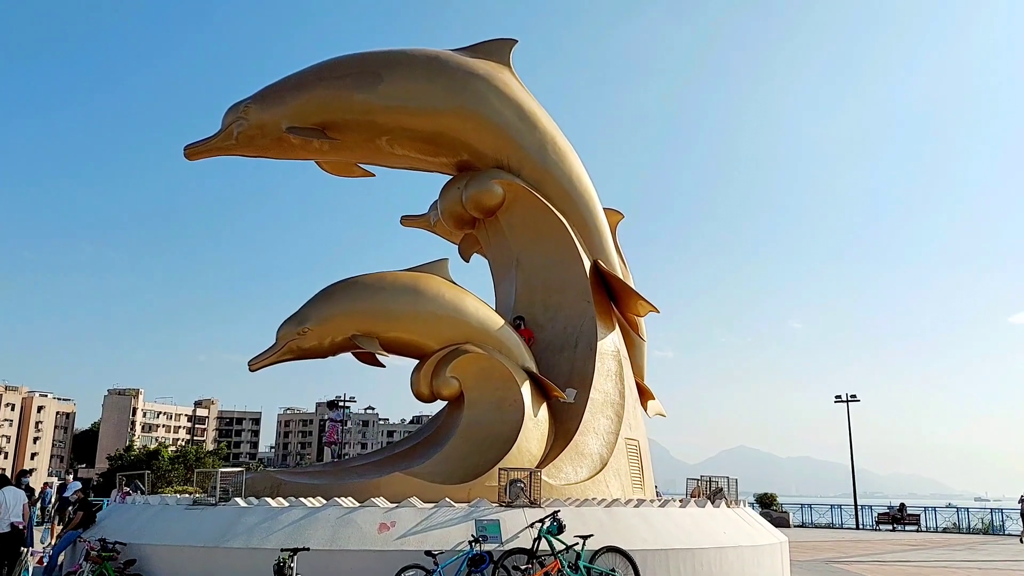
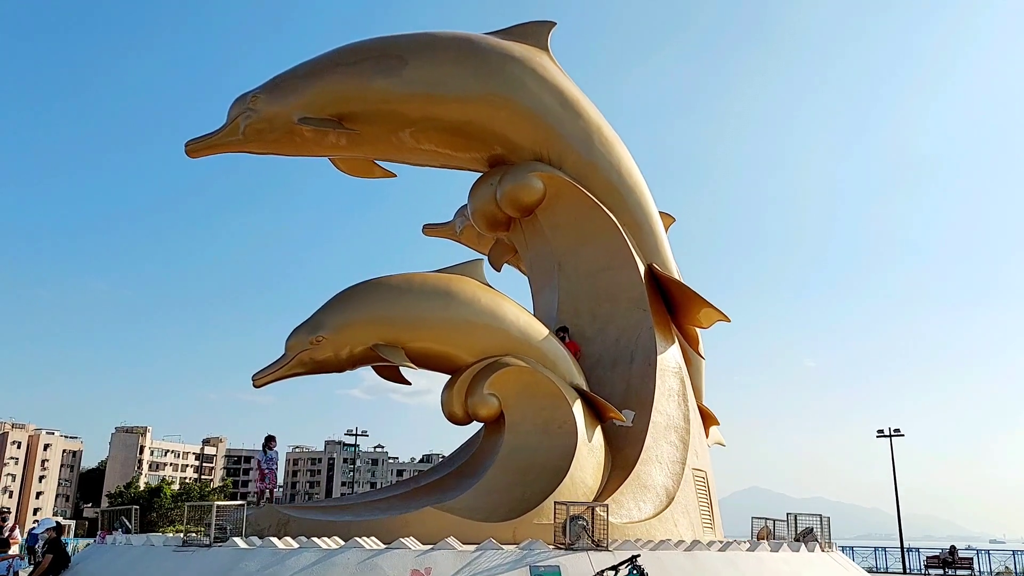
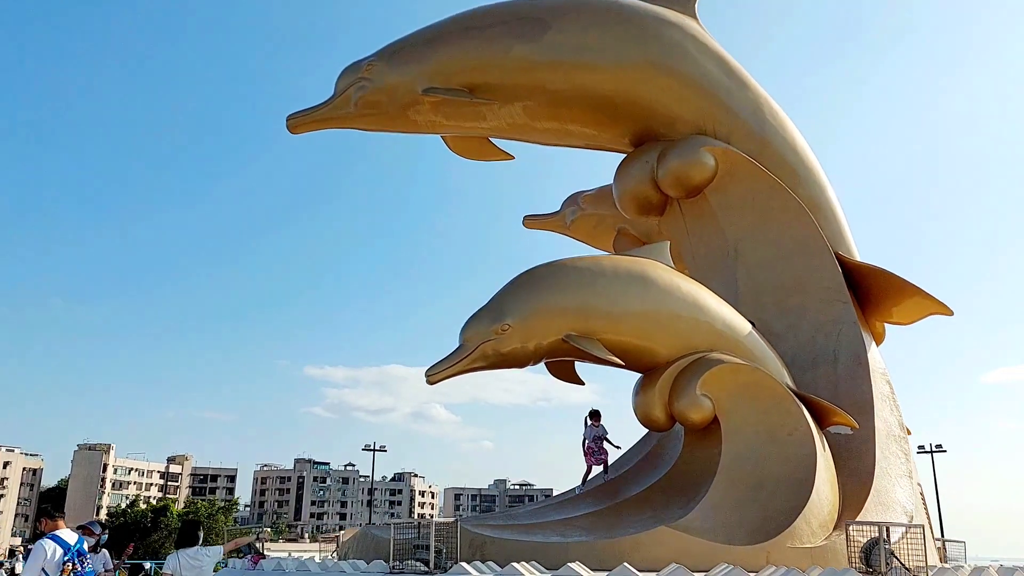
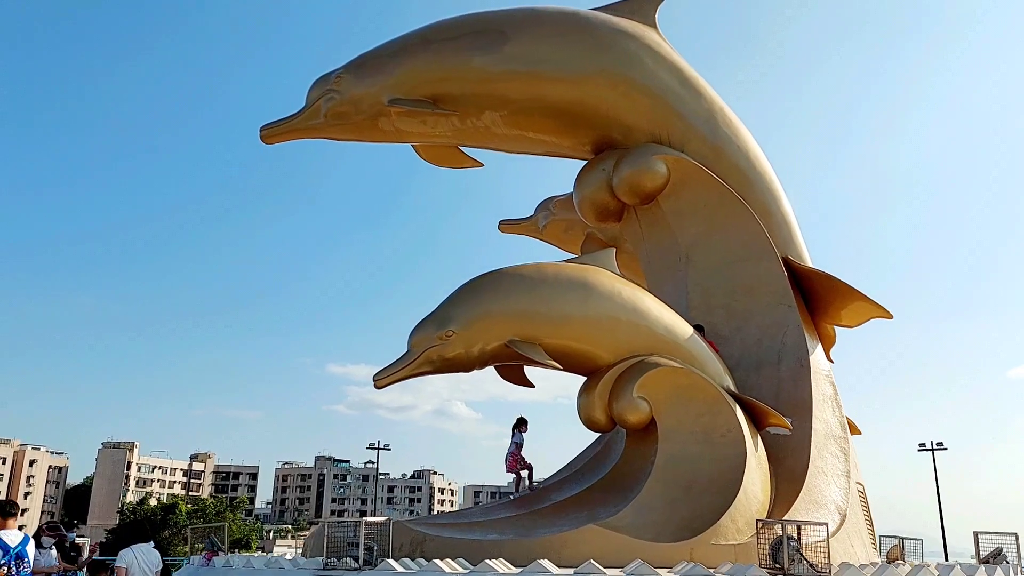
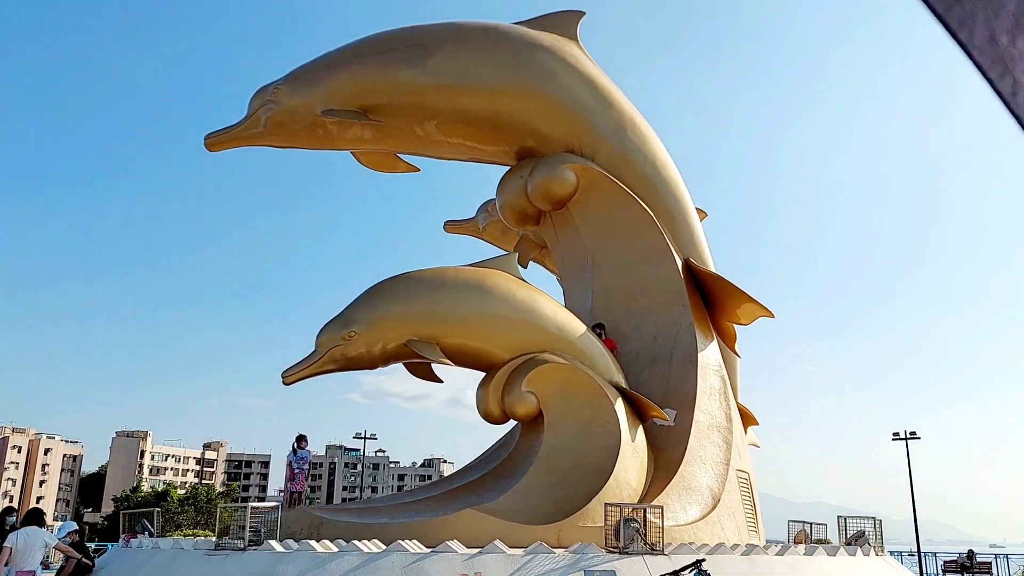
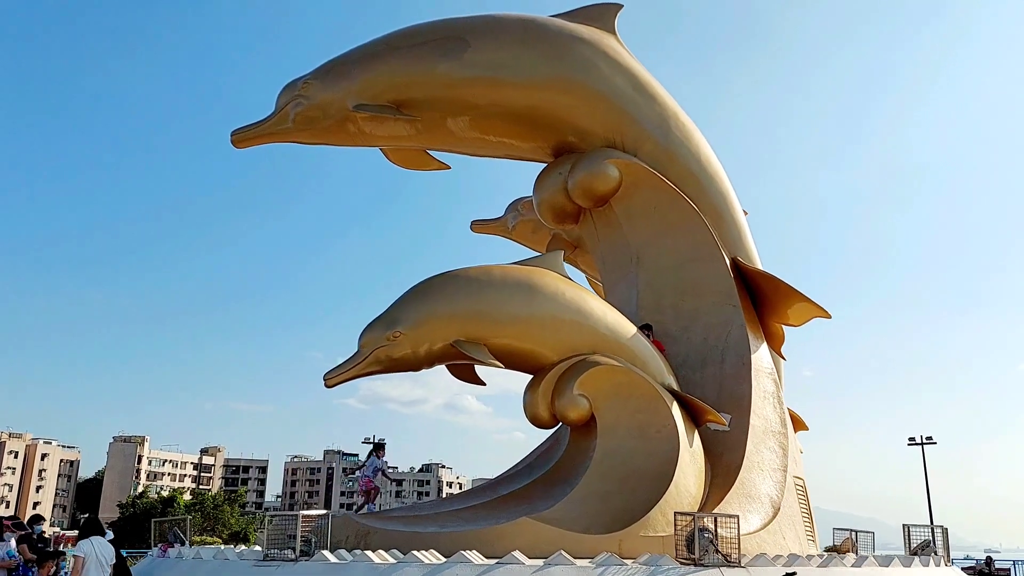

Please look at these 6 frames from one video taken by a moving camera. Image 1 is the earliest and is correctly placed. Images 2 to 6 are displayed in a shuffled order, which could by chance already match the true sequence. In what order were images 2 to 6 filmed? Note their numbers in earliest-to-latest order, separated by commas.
2, 5, 6, 4, 3
